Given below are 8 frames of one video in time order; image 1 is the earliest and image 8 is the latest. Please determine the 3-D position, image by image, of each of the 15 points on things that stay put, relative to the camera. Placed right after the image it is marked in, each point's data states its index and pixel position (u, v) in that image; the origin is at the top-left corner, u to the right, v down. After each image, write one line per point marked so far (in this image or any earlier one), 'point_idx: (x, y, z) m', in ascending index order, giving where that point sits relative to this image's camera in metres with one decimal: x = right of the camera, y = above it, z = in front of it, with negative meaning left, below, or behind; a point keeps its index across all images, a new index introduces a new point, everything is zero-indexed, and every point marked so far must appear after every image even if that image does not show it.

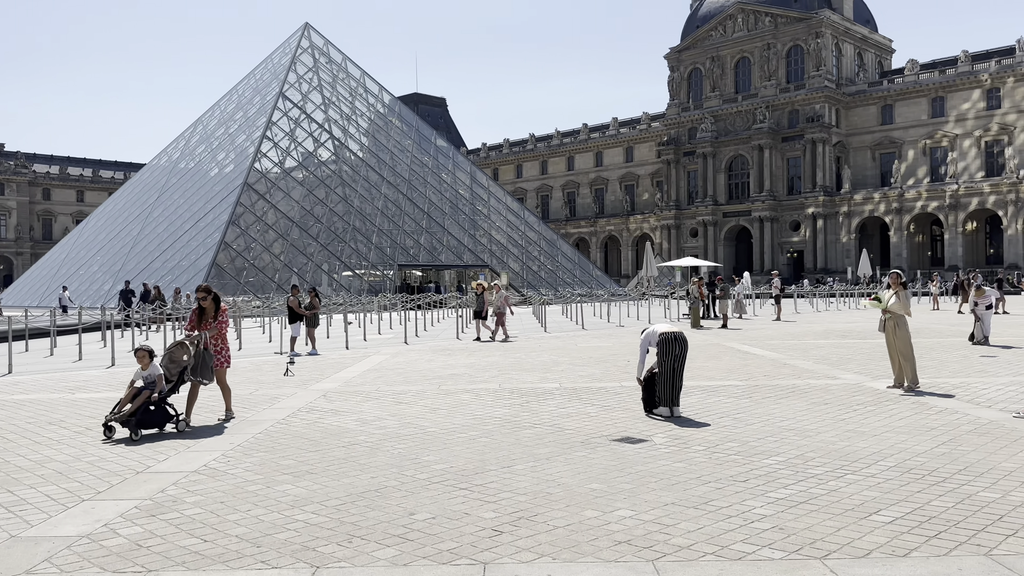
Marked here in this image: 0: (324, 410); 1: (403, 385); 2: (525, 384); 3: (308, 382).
0: (-1.8, -1.2, +8.2) m
1: (-1.3, -1.2, +9.9) m
2: (+0.2, -1.1, +9.9) m
3: (-2.6, -1.2, +10.6) m
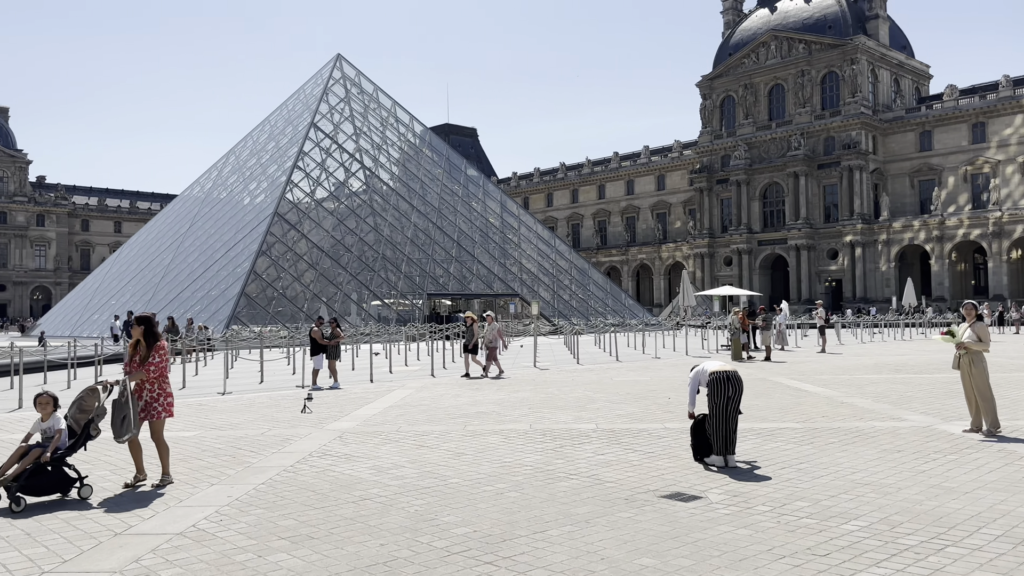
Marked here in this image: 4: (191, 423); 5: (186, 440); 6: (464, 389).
0: (-1.6, -1.5, +7.4) m
1: (-0.9, -1.5, +9.2) m
2: (+0.5, -1.5, +9.0) m
3: (-2.2, -1.6, +9.9) m
4: (-3.9, -1.6, +10.0) m
5: (-3.4, -1.6, +8.5) m
6: (-0.8, -1.7, +13.6) m
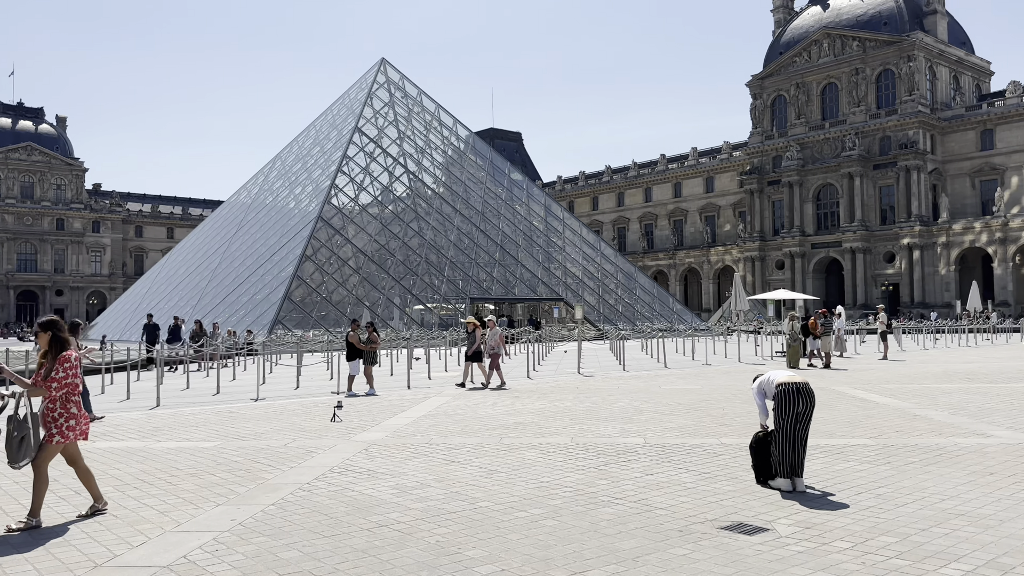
0: (-1.2, -1.5, +6.8) m
1: (-0.5, -1.5, +8.5) m
2: (+0.9, -1.5, +8.3) m
3: (-1.8, -1.6, +9.3) m
4: (-3.4, -1.7, +9.5) m
5: (-3.0, -1.6, +8.0) m
6: (-0.1, -1.7, +12.9) m
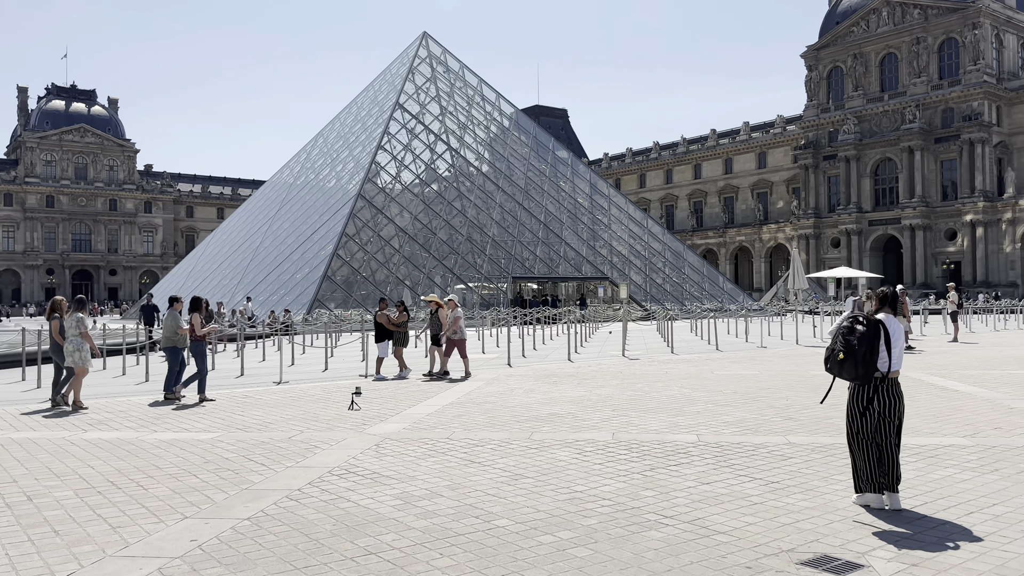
0: (-1.0, -1.3, +5.8) m
1: (-0.2, -1.3, +7.5) m
2: (+1.2, -1.3, +7.2) m
3: (-1.4, -1.3, +8.4) m
4: (-3.0, -1.4, +8.6) m
5: (-2.7, -1.3, +7.1) m
6: (+0.4, -1.4, +11.8) m
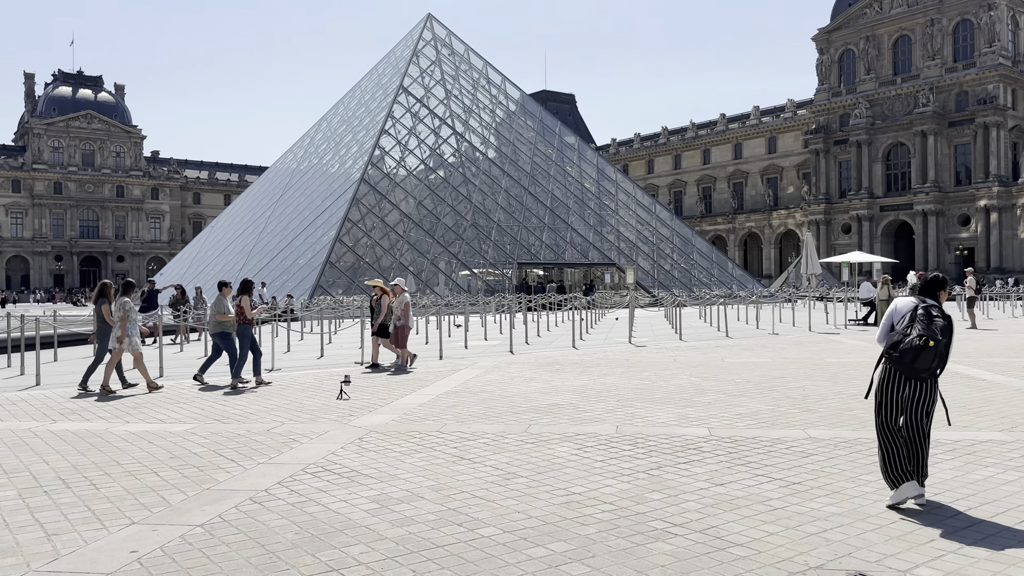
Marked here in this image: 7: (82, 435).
0: (-1.1, -1.2, +5.3) m
1: (-0.2, -1.1, +6.9) m
2: (+1.2, -1.1, +6.7) m
3: (-1.4, -1.2, +7.8) m
4: (-3.1, -1.2, +8.1) m
5: (-2.8, -1.2, +6.6) m
6: (+0.4, -1.1, +11.3) m
7: (-3.5, -1.2, +6.8) m
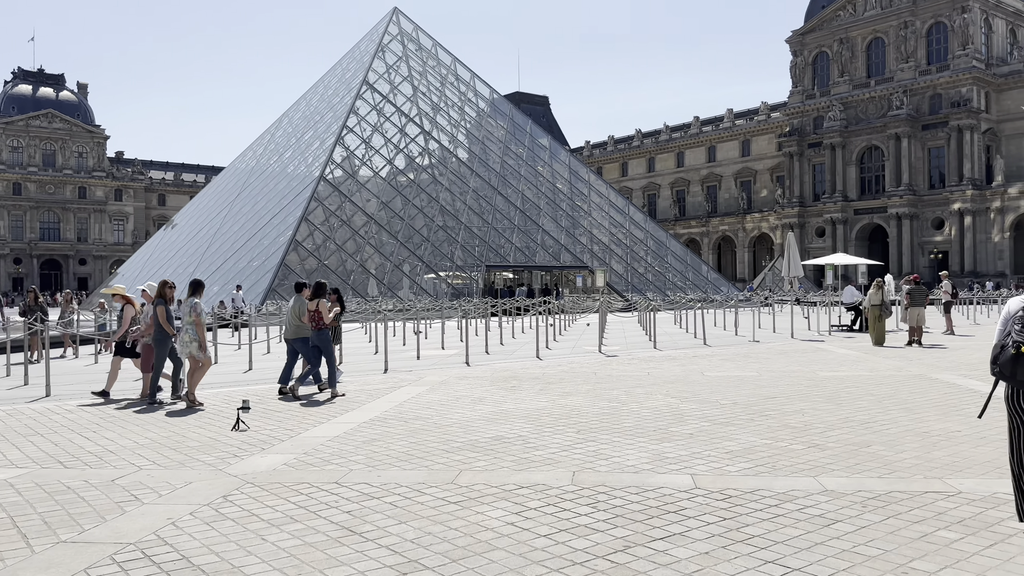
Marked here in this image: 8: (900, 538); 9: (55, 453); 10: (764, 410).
0: (-1.5, -1.2, +3.6) m
1: (-0.7, -1.2, +5.3) m
2: (+0.7, -1.2, +5.1) m
3: (-2.0, -1.2, +6.2) m
4: (-3.6, -1.2, +6.4) m
5: (-3.2, -1.2, +4.9) m
6: (-0.2, -1.2, +9.7) m
7: (-4.0, -1.2, +5.1) m
8: (+1.8, -1.2, +3.9) m
9: (-3.4, -1.2, +6.2) m
10: (+2.3, -1.1, +7.7) m
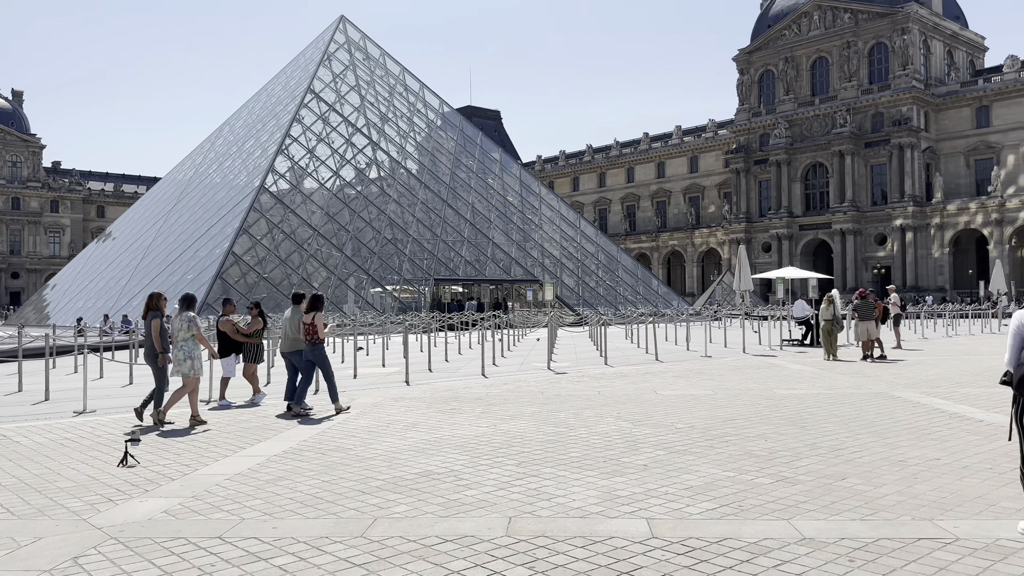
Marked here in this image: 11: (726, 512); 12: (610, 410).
0: (-1.8, -1.2, +2.7) m
1: (-1.1, -1.2, +4.4) m
2: (+0.3, -1.2, +4.3) m
3: (-2.4, -1.3, +5.2) m
4: (-4.0, -1.3, +5.4) m
5: (-3.6, -1.3, +3.9) m
6: (-0.9, -1.3, +8.8) m
7: (-4.4, -1.3, +4.0) m
8: (+1.5, -1.2, +3.2) m
9: (-3.9, -1.3, +5.2) m
10: (+1.8, -1.2, +7.0) m
11: (+1.2, -1.2, +4.6) m
12: (+1.0, -1.3, +8.8) m
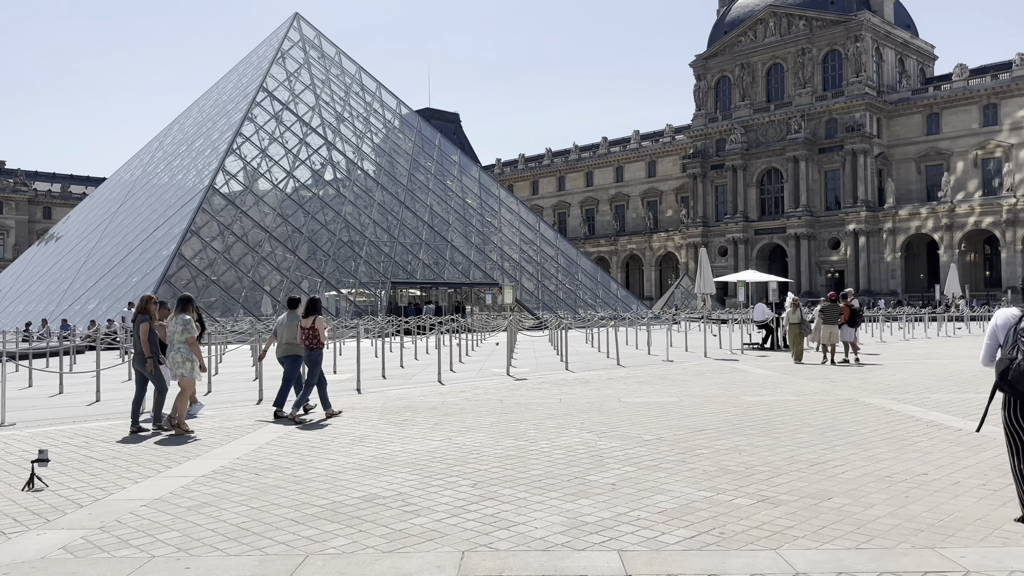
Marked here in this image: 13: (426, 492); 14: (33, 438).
0: (-1.9, -1.2, +2.1) m
1: (-1.3, -1.2, +3.8) m
2: (+0.1, -1.2, +3.8) m
3: (-2.7, -1.3, +4.5) m
4: (-4.3, -1.3, +4.6) m
5: (-3.8, -1.3, +3.1) m
6: (-1.3, -1.3, +8.2) m
7: (-4.6, -1.3, +3.2) m
8: (+1.3, -1.2, +2.7) m
9: (-4.1, -1.3, +4.5) m
10: (+1.4, -1.2, +6.5) m
11: (+0.9, -1.2, +4.1) m
12: (+0.6, -1.3, +8.3) m
13: (-0.5, -1.2, +5.1) m
14: (-4.5, -1.4, +7.9) m
